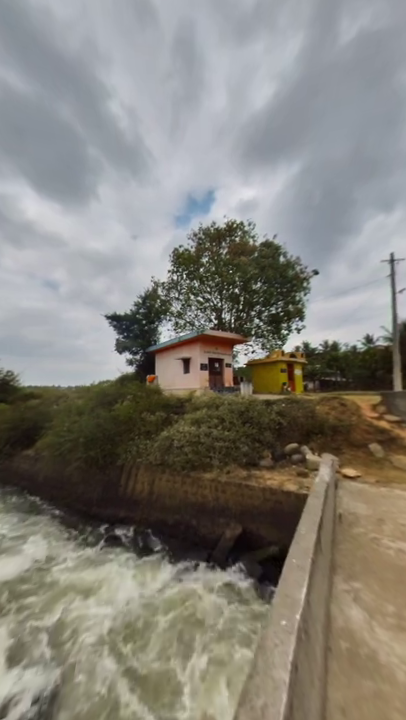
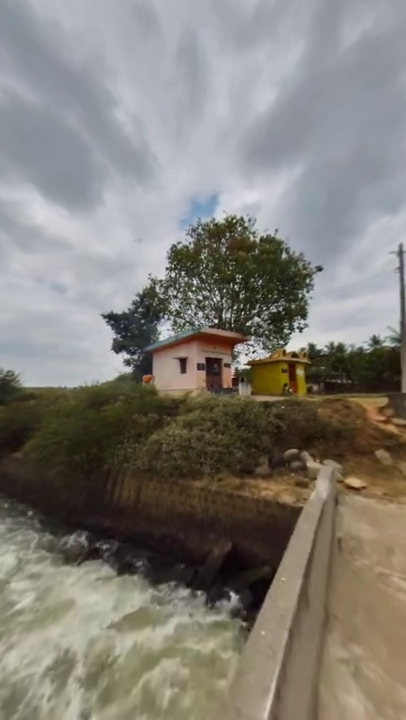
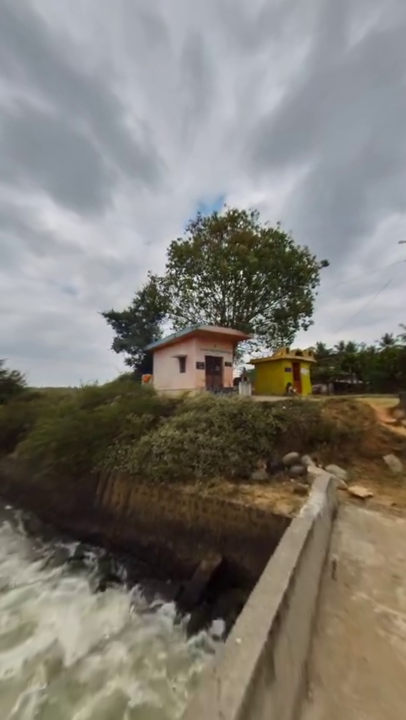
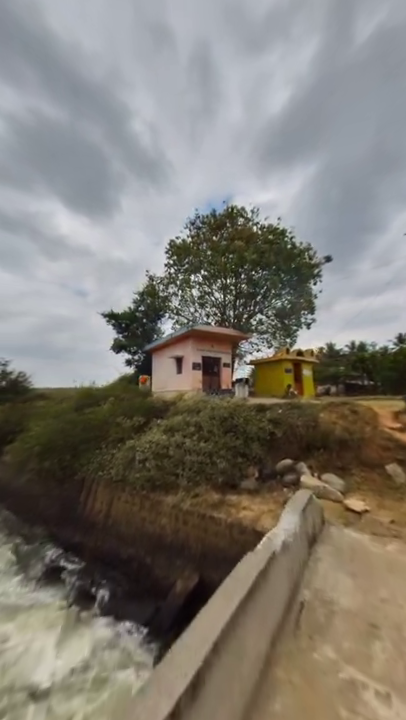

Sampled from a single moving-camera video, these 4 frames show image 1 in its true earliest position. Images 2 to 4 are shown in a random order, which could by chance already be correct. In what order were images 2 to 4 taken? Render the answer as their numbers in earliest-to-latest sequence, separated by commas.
2, 3, 4
